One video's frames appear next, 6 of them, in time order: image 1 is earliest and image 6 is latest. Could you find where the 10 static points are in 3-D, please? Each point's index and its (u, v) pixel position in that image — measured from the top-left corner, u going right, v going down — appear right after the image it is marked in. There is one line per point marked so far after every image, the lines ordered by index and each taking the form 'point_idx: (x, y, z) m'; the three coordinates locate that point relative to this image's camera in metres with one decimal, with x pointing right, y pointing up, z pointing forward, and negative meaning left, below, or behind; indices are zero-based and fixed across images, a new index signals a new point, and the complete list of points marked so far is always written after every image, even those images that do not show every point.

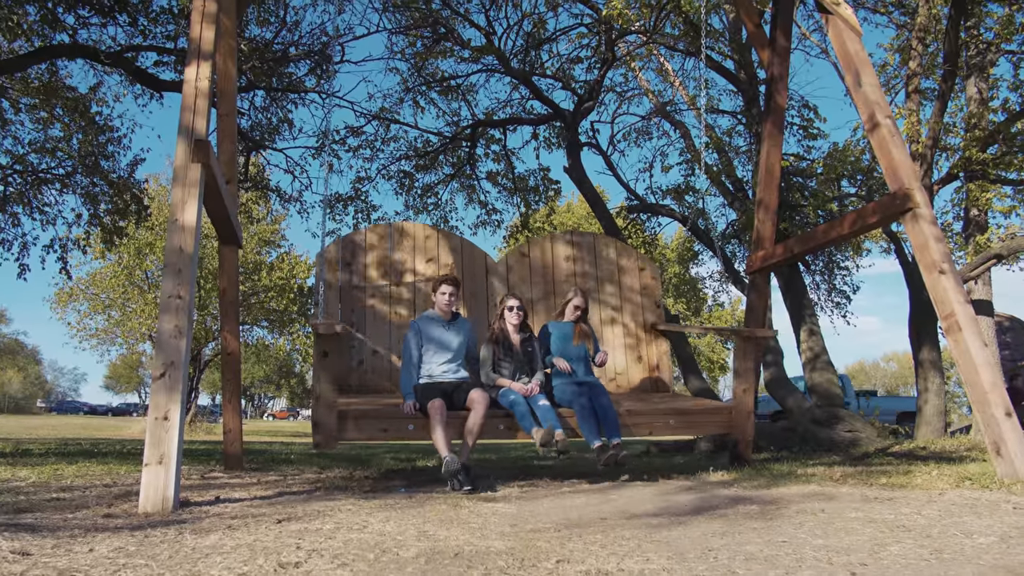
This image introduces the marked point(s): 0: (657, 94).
0: (+1.4, +2.0, +8.8) m
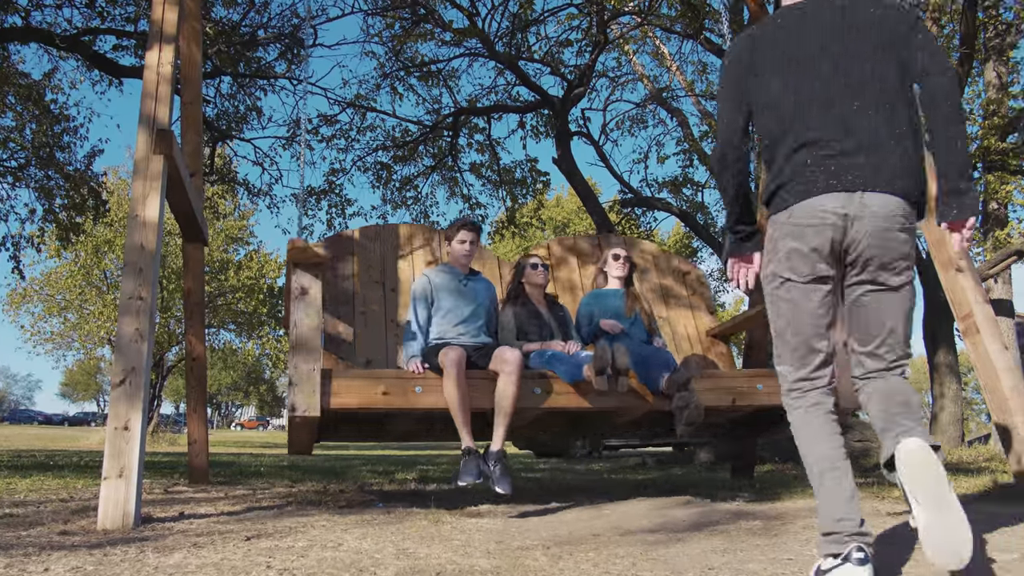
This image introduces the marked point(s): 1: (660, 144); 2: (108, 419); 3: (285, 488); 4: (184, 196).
0: (+1.3, +2.0, +8.4) m
1: (+1.4, +1.6, +9.0) m
2: (-2.2, -0.7, +4.7) m
3: (-1.3, -1.1, +4.9) m
4: (-1.8, +0.5, +5.0) m
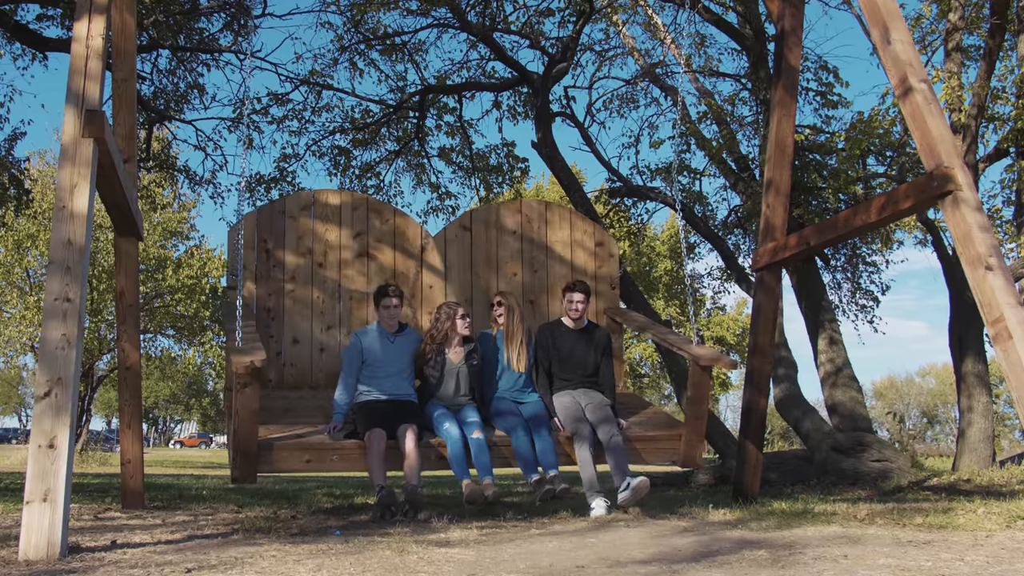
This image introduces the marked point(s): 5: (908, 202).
0: (+1.2, +2.0, +7.9) m
1: (+1.3, +1.6, +8.5) m
2: (-2.3, -0.7, +4.2) m
3: (-1.4, -1.1, +4.4) m
4: (-2.0, +0.5, +4.4) m
5: (+1.9, +0.4, +4.3) m
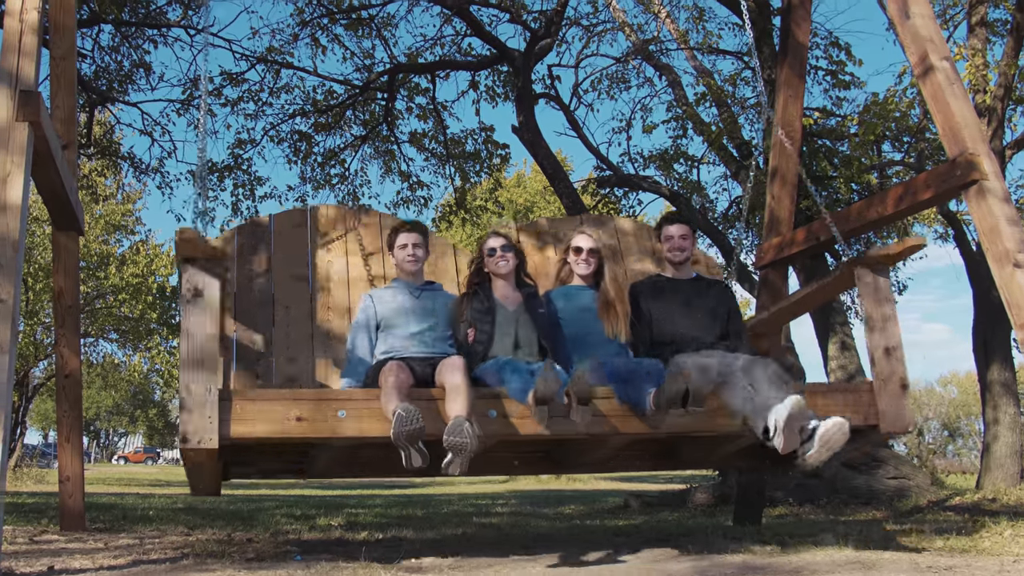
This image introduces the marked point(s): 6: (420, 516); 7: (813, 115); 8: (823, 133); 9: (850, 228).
0: (+1.1, +2.0, +7.5) m
1: (+1.2, +1.6, +8.1) m
2: (-2.4, -0.7, +3.8) m
3: (-1.5, -1.1, +4.0) m
4: (-2.1, +0.5, +4.0) m
5: (+1.8, +0.4, +3.9) m
6: (-0.5, -1.3, +5.1) m
7: (+2.5, +1.5, +7.4) m
8: (+2.6, +1.3, +7.4) m
9: (+1.6, +0.3, +4.3) m
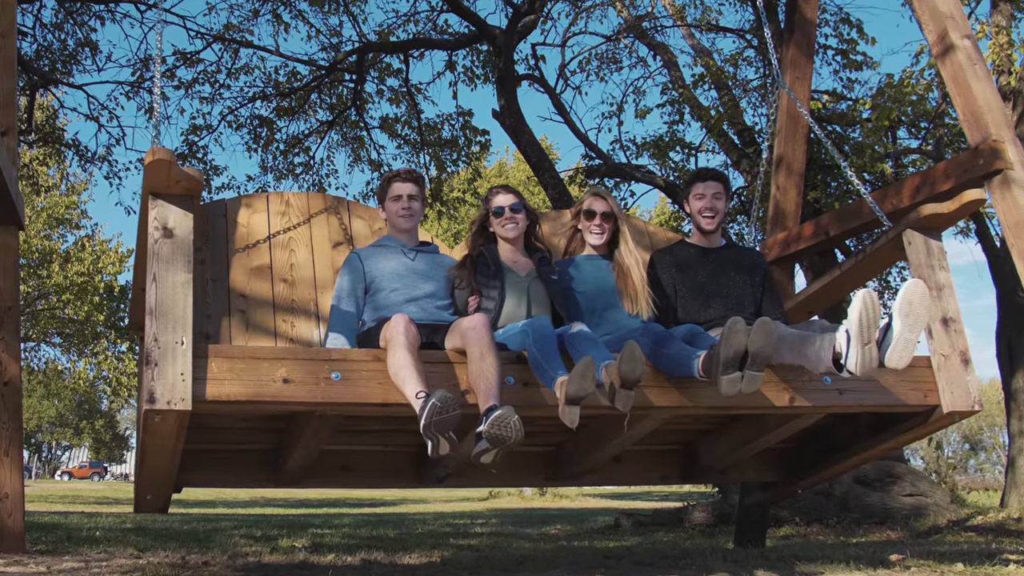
0: (+1.0, +2.0, +7.2) m
1: (+1.1, +1.6, +7.7) m
2: (-2.4, -0.7, +3.5) m
3: (-1.6, -1.1, +3.7) m
4: (-2.1, +0.5, +3.7) m
5: (+1.7, +0.4, +3.5) m
6: (-0.6, -1.3, +4.7) m
7: (+2.4, +1.5, +7.1) m
8: (+2.5, +1.3, +7.1) m
9: (+1.5, +0.3, +3.9) m
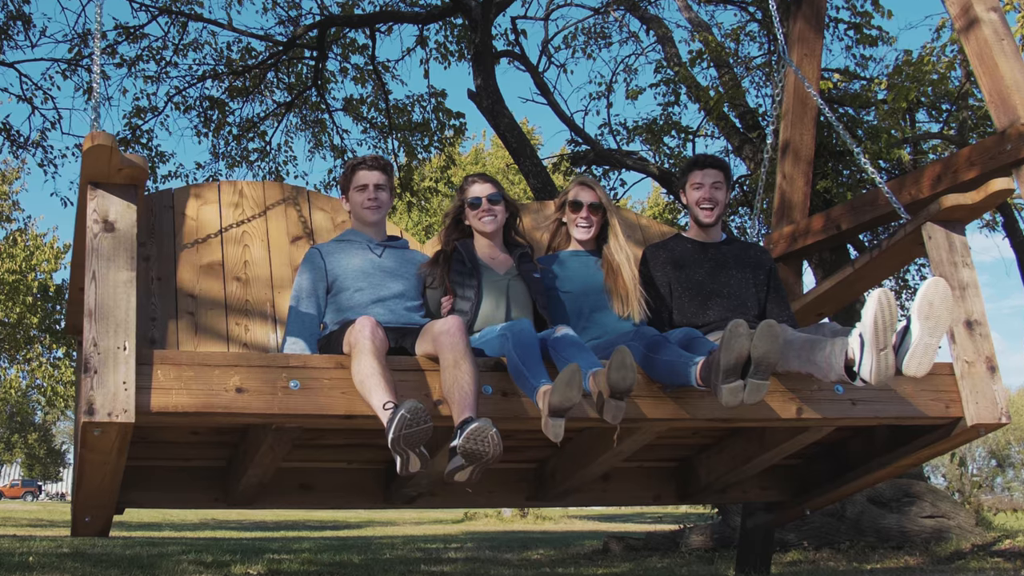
0: (+0.9, +2.0, +6.8) m
1: (+1.1, +1.6, +7.4) m
2: (-2.5, -0.7, +3.1) m
3: (-1.6, -1.1, +3.3) m
4: (-2.2, +0.5, +3.4) m
5: (+1.7, +0.4, +3.2) m
6: (-0.7, -1.3, +4.4) m
7: (+2.4, +1.5, +6.7) m
8: (+2.5, +1.3, +6.8) m
9: (+1.5, +0.3, +3.6) m
